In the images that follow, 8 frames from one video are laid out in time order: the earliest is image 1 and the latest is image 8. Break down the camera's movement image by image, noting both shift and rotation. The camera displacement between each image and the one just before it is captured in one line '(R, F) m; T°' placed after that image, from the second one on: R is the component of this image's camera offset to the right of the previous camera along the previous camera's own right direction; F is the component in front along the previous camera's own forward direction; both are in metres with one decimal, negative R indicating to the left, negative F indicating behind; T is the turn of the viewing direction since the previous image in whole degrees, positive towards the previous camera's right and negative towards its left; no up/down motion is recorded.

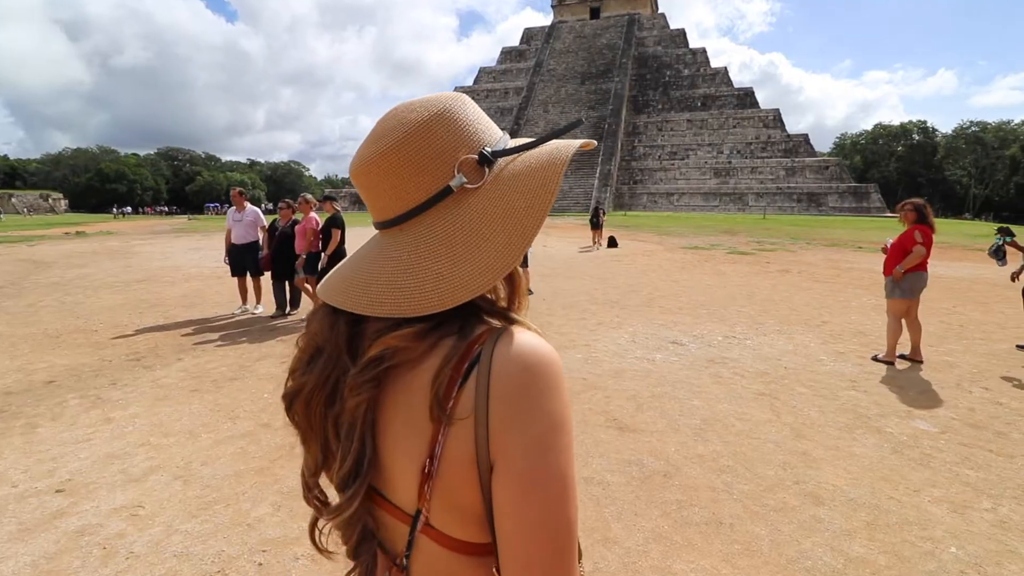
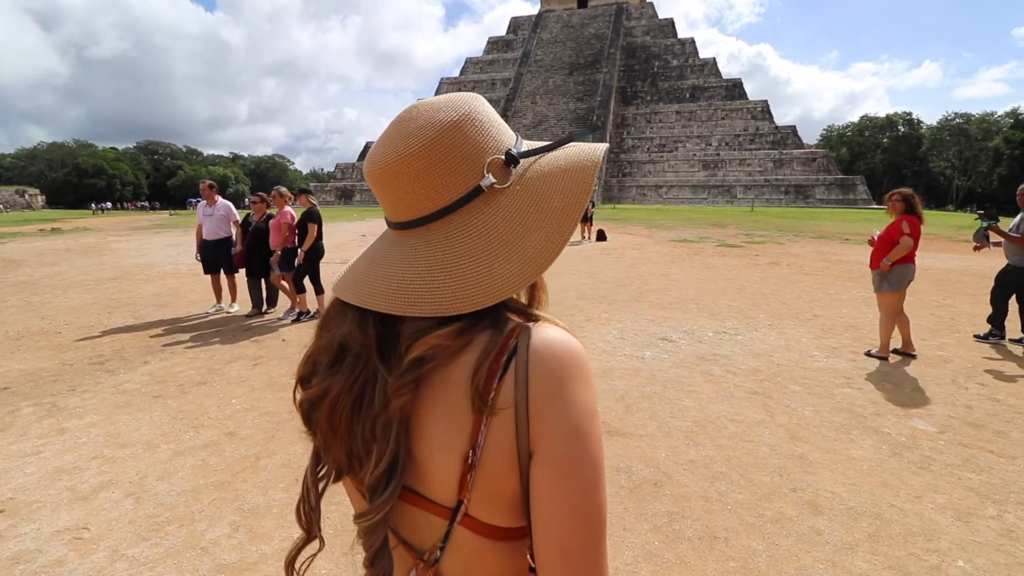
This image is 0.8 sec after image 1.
(+0.1, +0.2) m; +1°
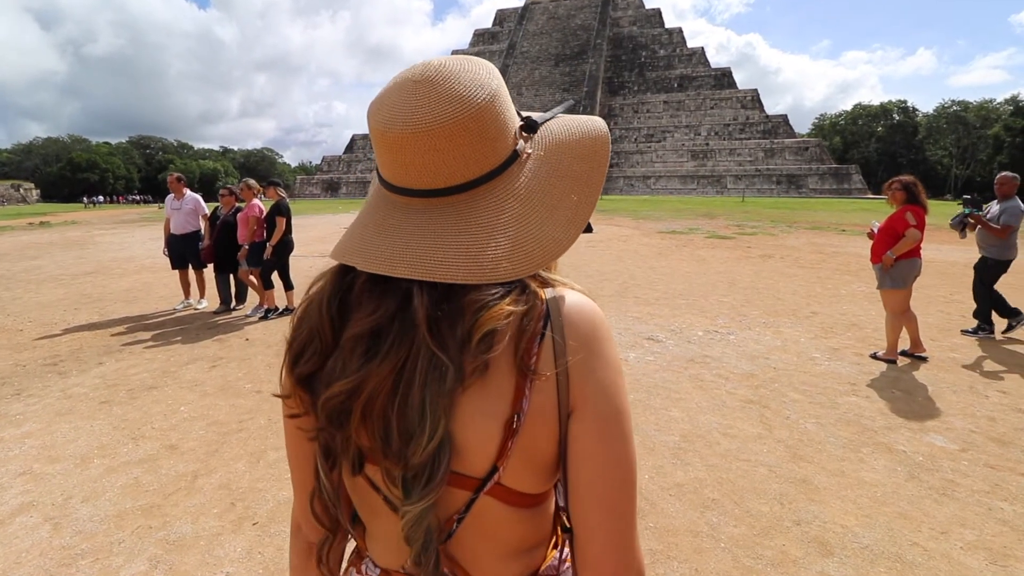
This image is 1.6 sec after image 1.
(+0.2, +0.4) m; 0°
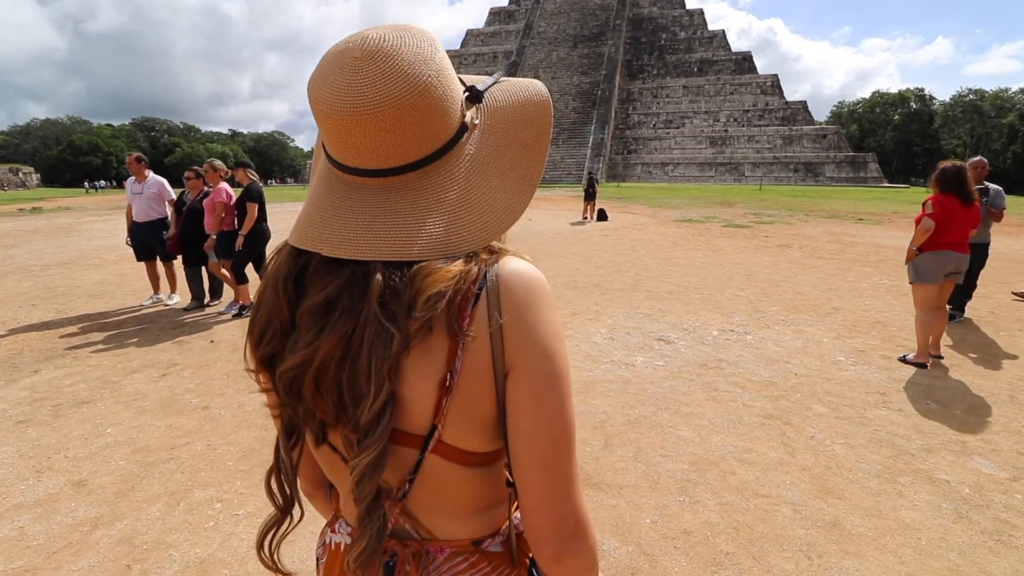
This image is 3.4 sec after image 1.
(+0.2, +0.5) m; 0°
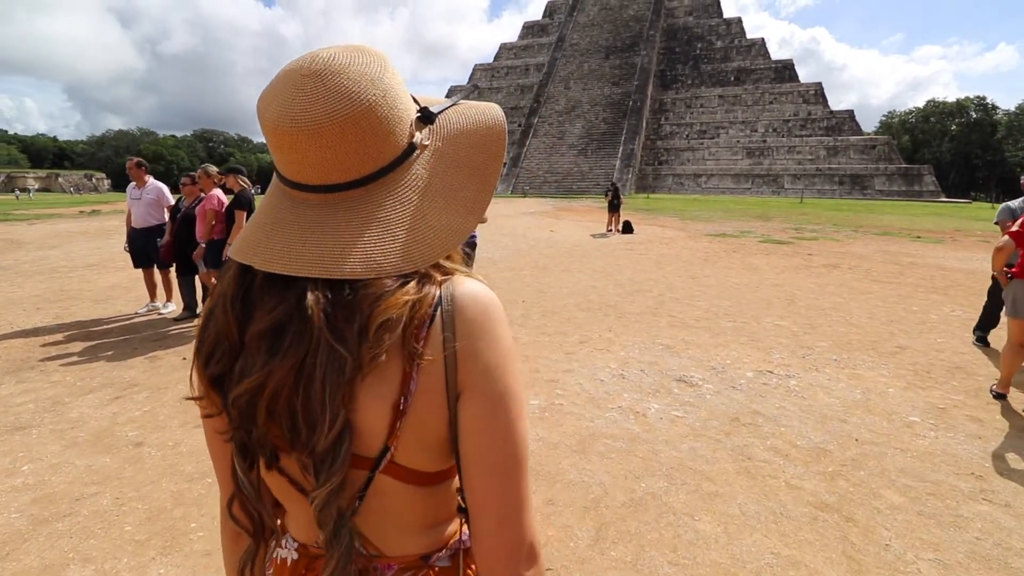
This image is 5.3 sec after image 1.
(+0.3, +0.7) m; -4°
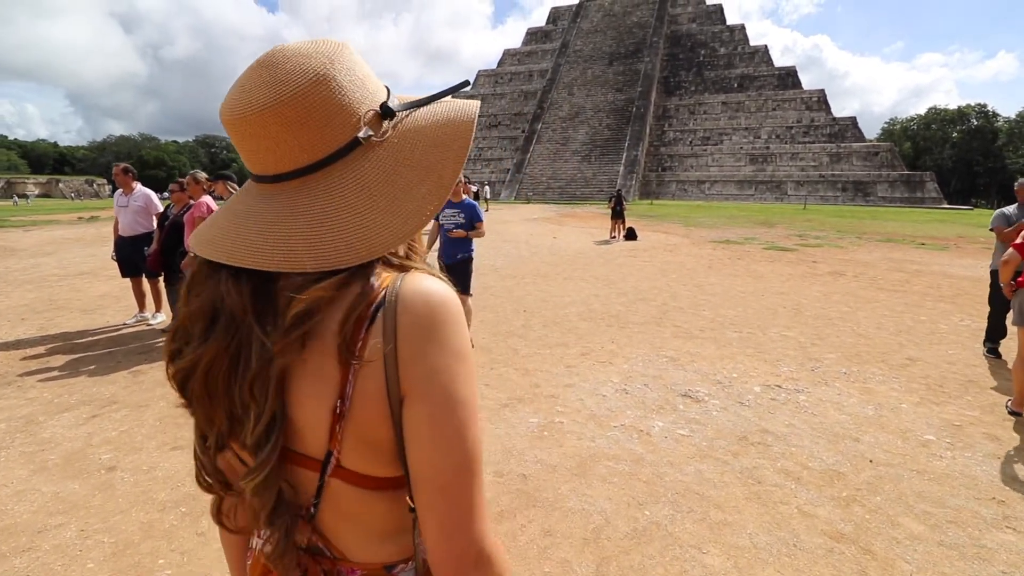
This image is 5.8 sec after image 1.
(0.0, +0.2) m; 0°
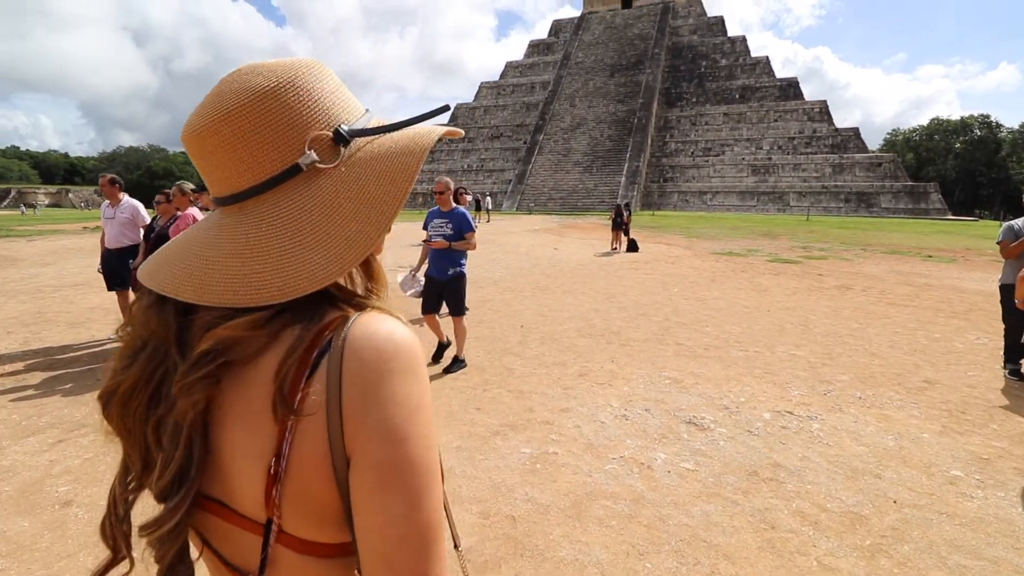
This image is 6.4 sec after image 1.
(+0.1, +0.2) m; 0°
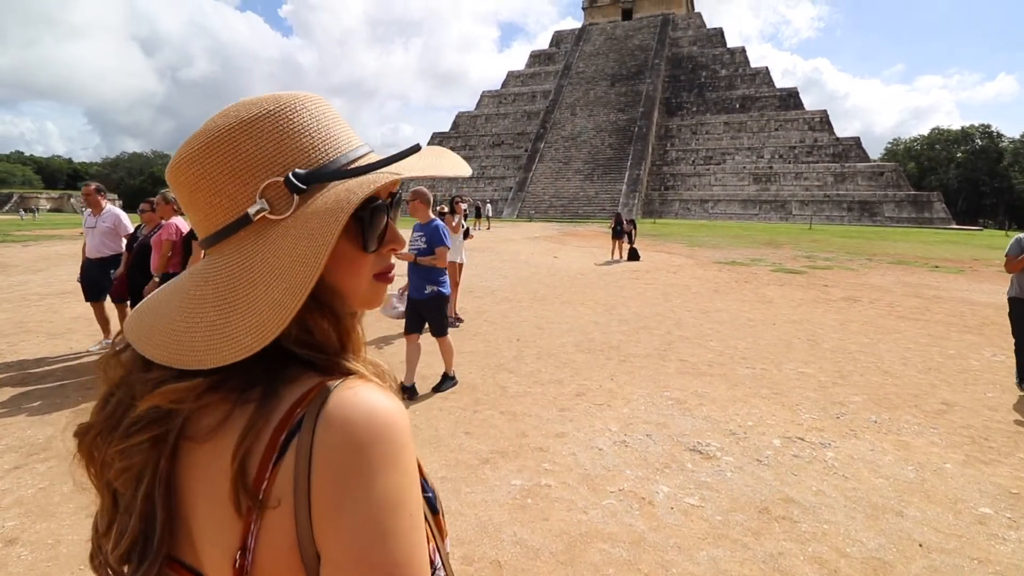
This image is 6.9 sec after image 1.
(+0.1, +0.3) m; 0°
